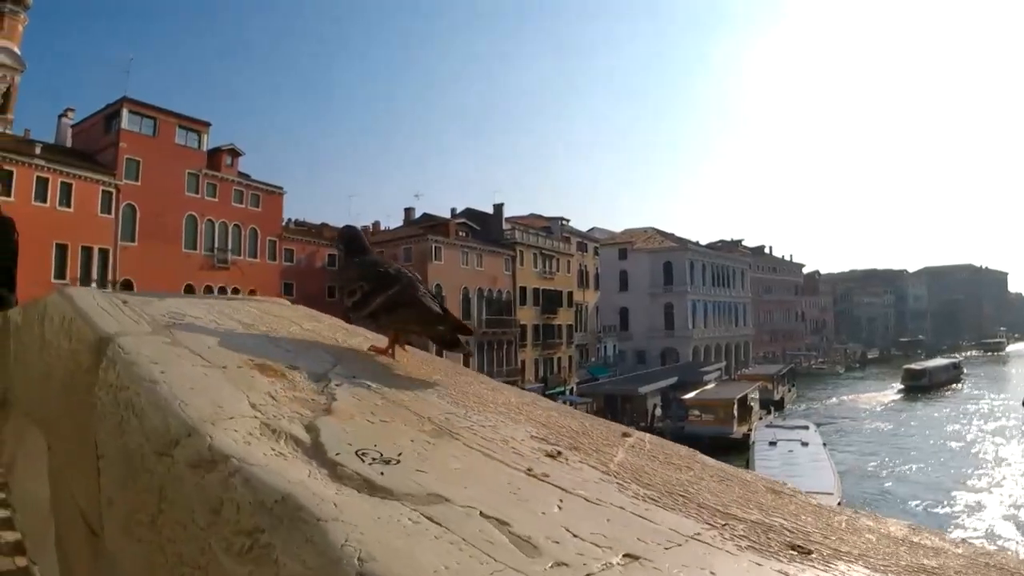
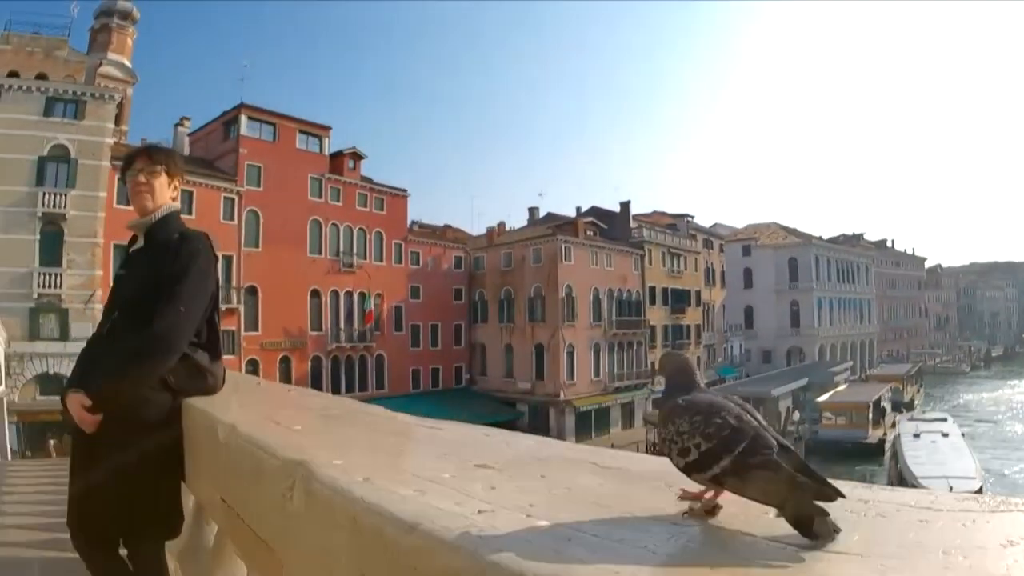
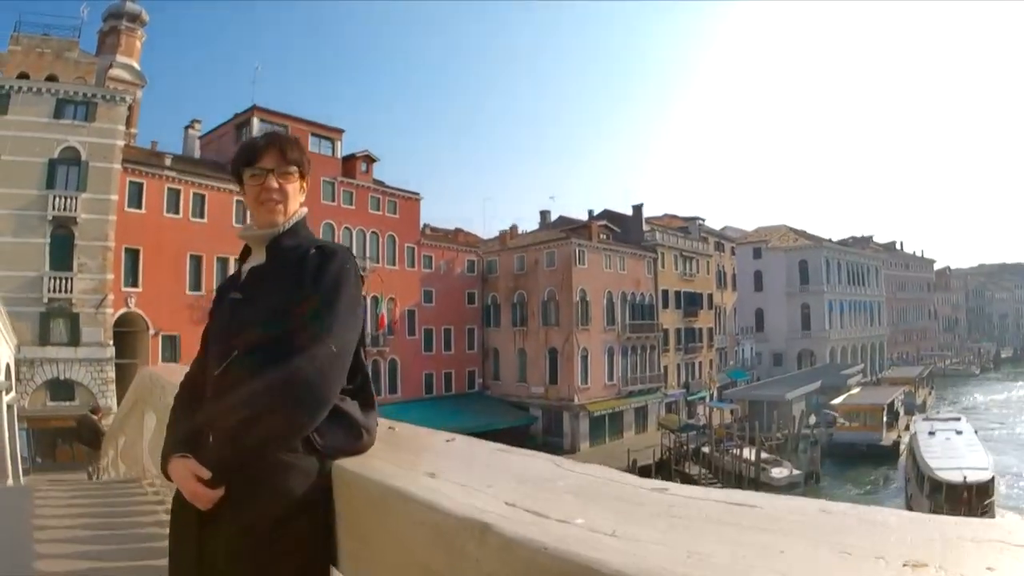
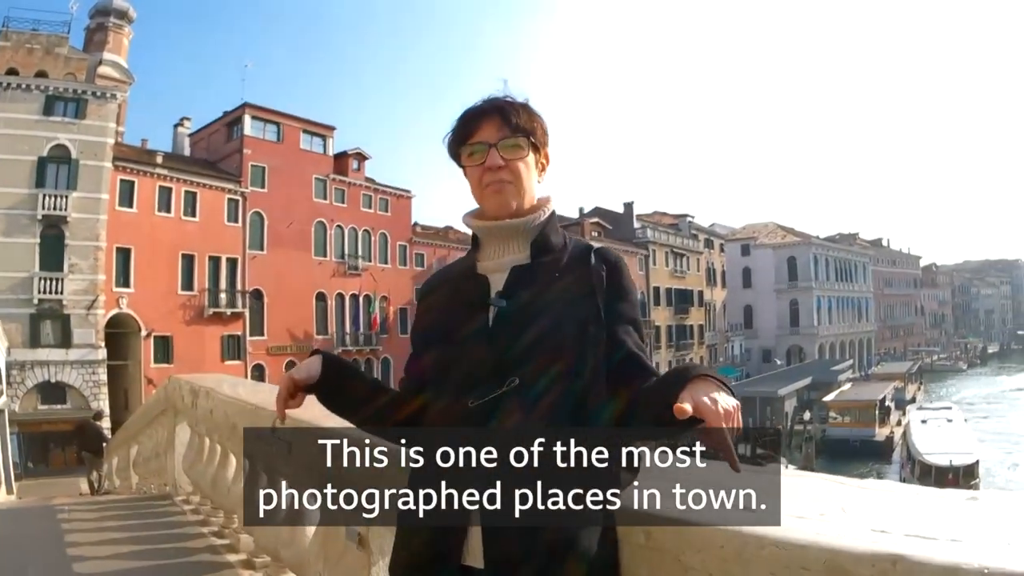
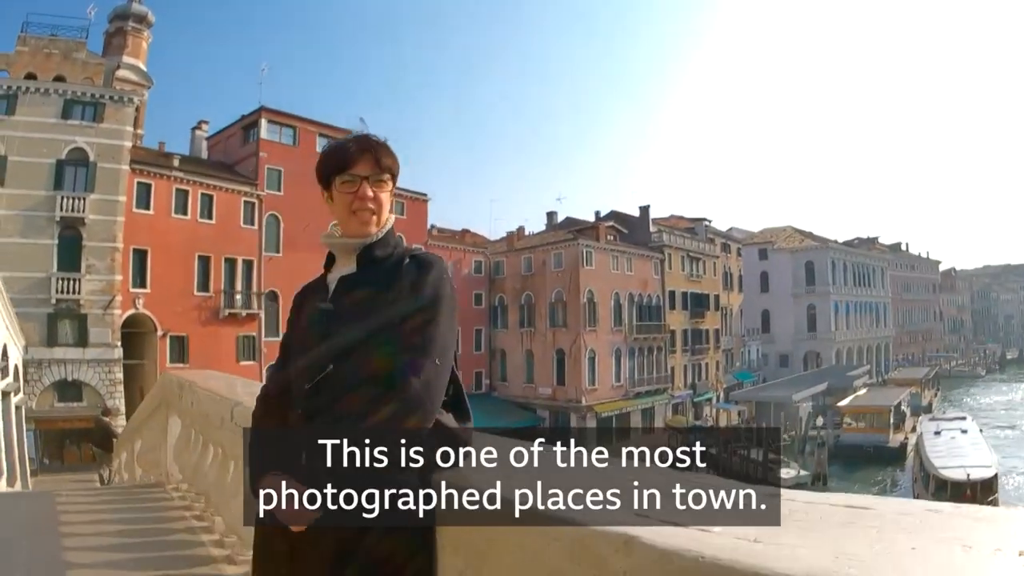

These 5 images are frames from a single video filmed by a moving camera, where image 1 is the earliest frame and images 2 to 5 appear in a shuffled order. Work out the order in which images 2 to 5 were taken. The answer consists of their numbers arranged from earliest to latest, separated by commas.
2, 3, 5, 4
